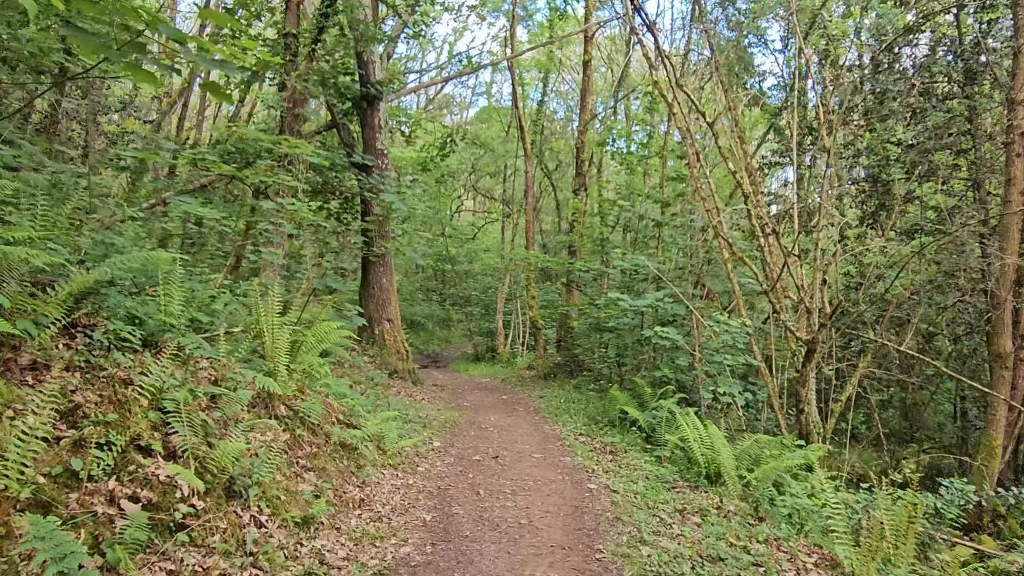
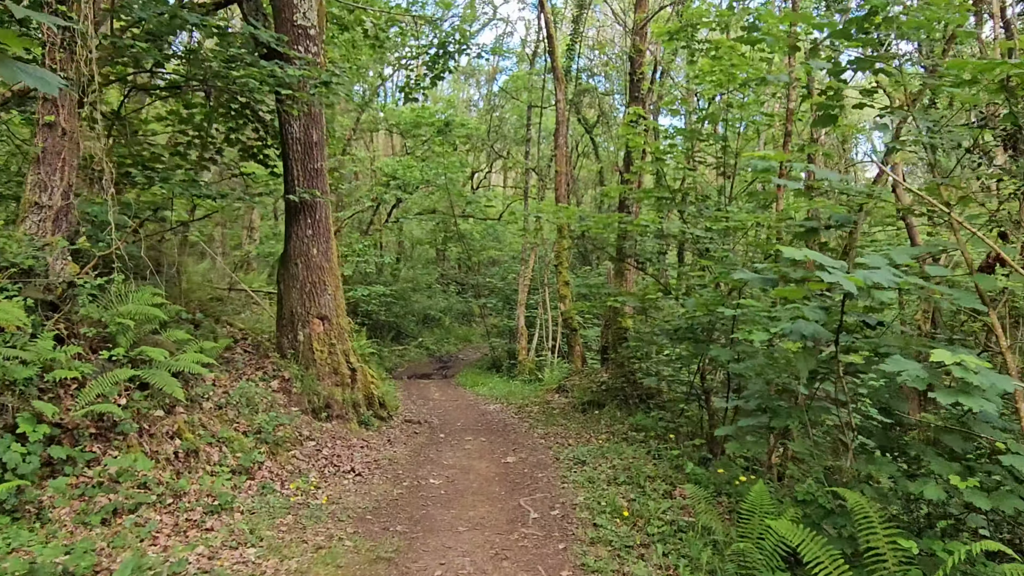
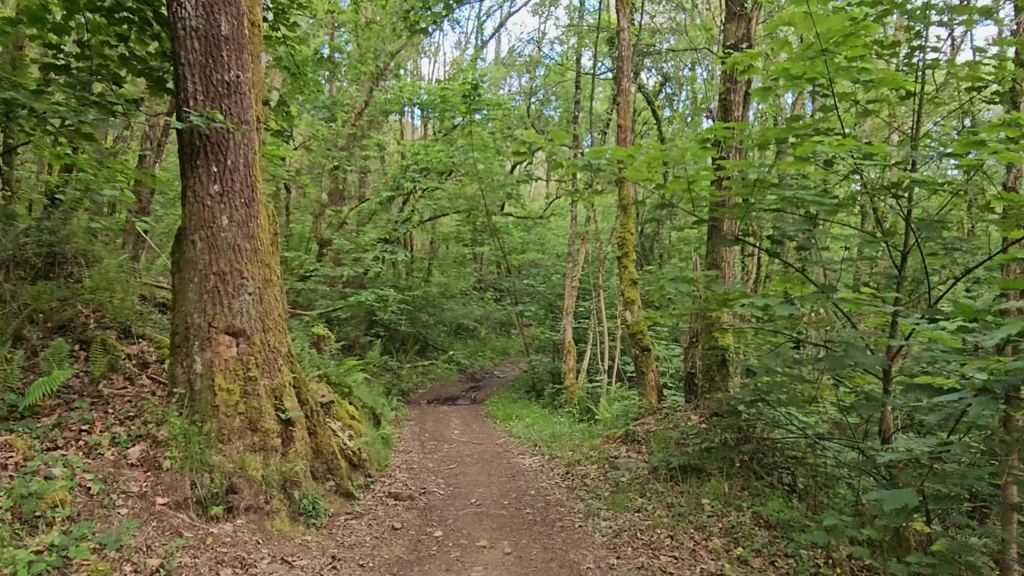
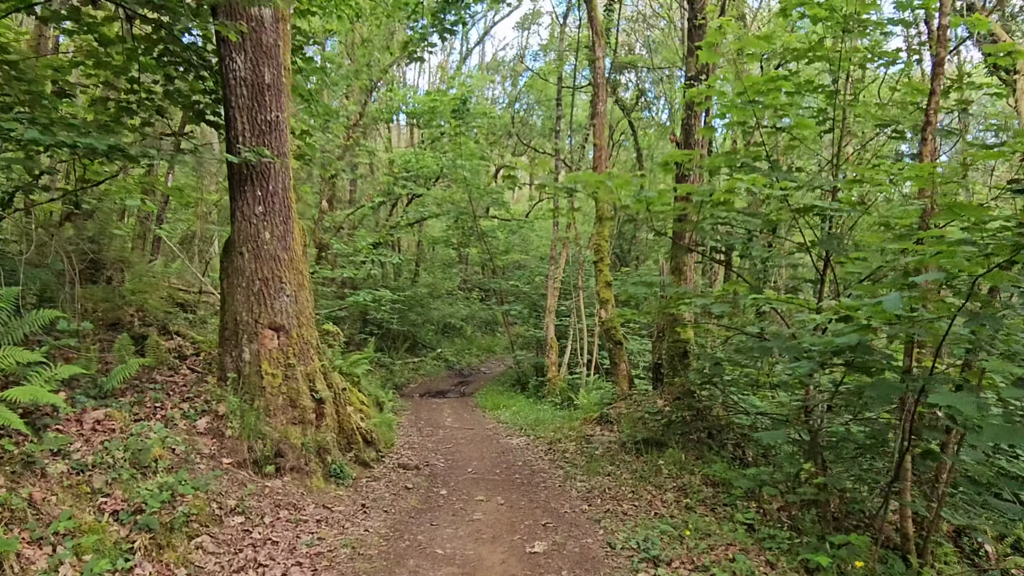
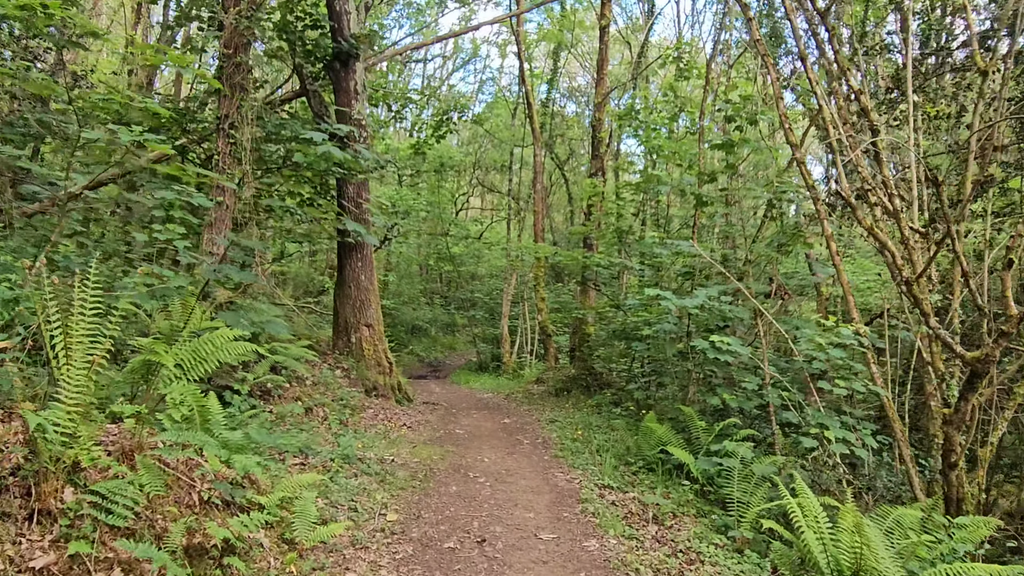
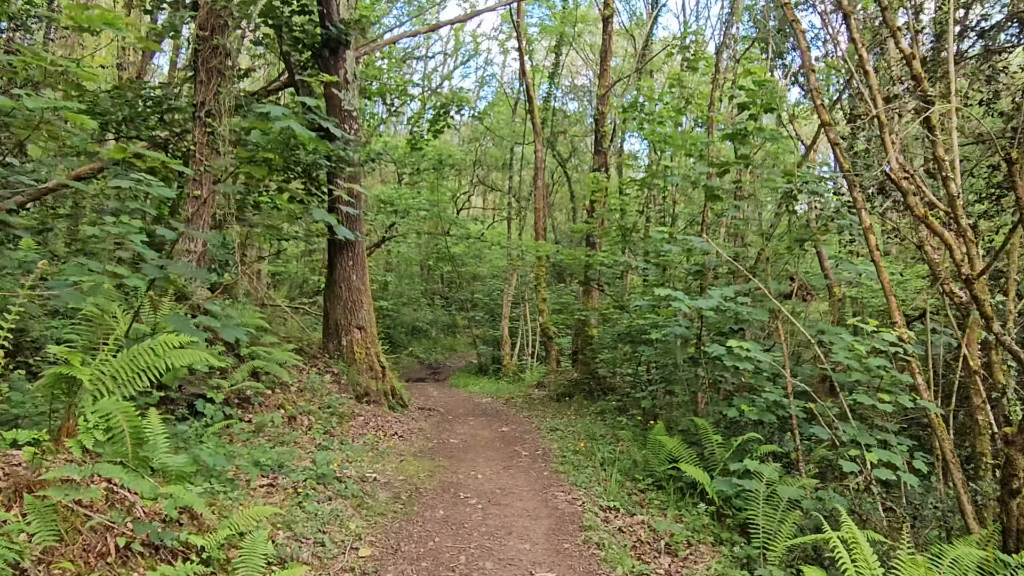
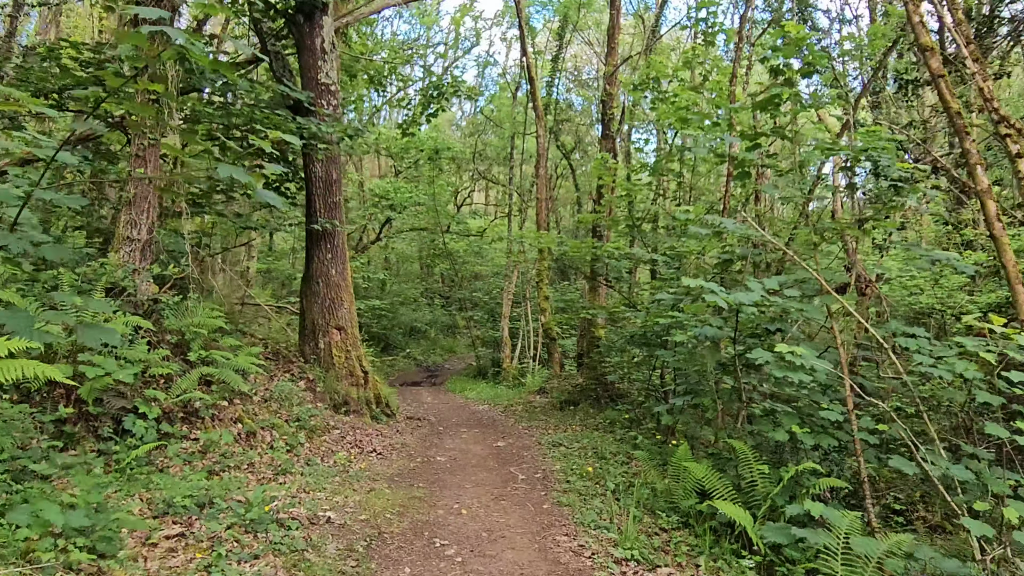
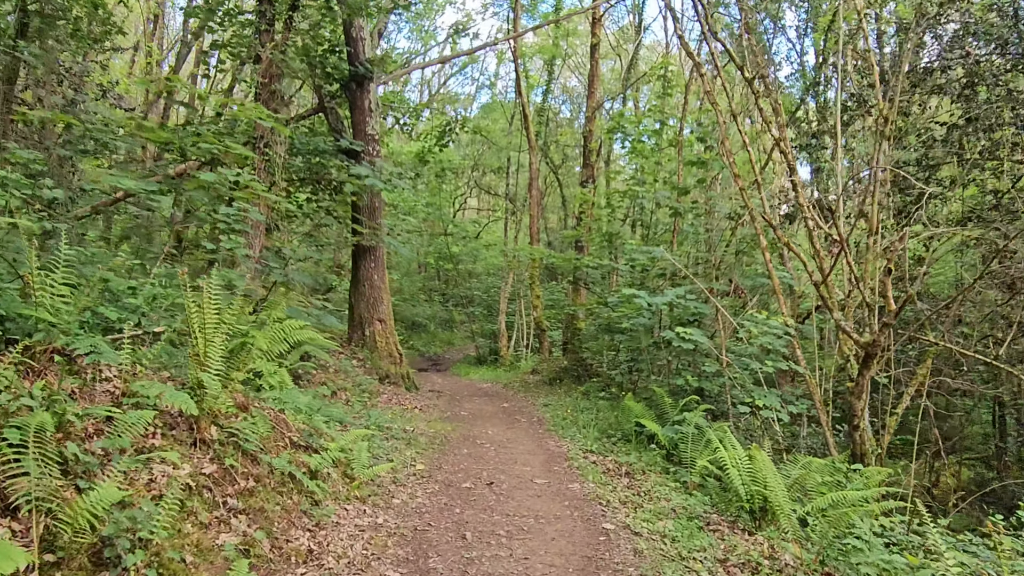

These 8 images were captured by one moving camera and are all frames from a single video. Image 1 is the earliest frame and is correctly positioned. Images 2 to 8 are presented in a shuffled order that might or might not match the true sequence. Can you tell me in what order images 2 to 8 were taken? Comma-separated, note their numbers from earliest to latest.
8, 5, 6, 7, 2, 4, 3
